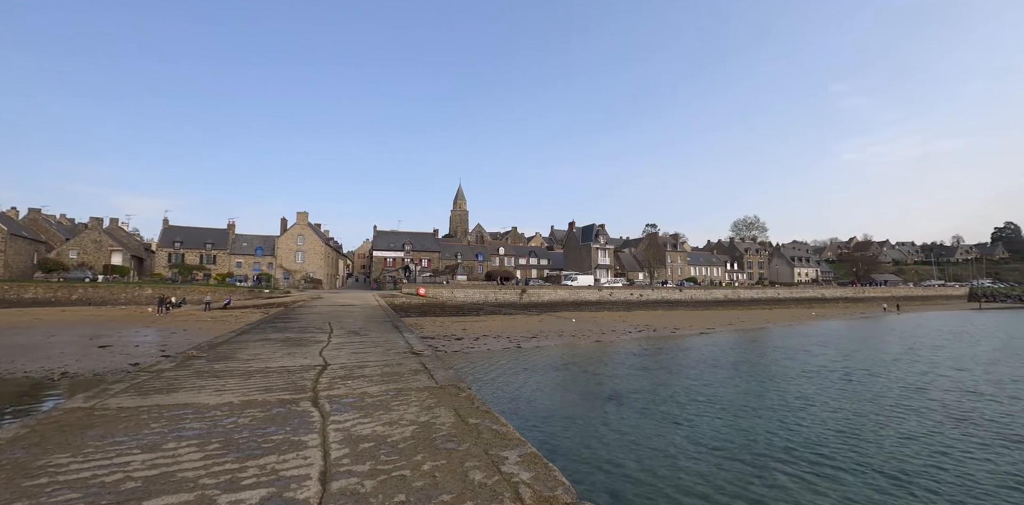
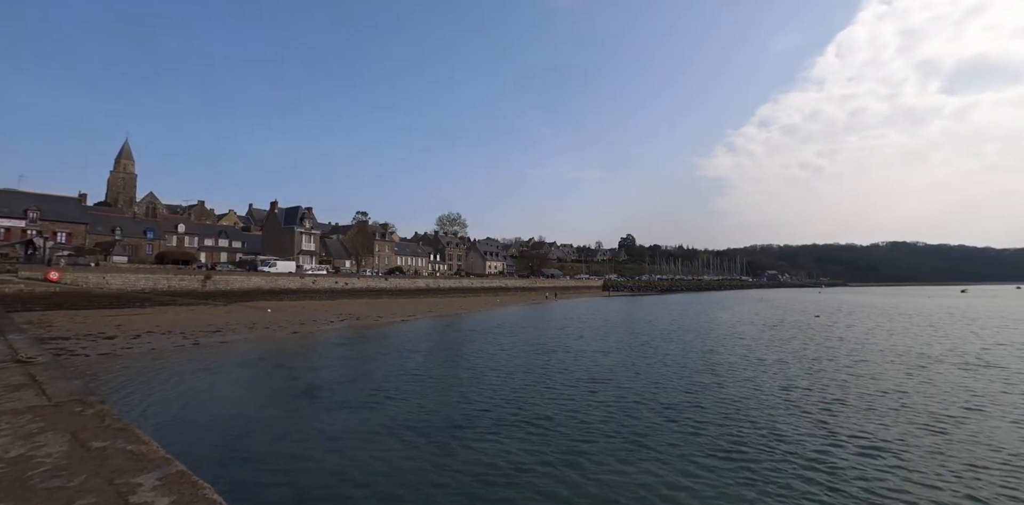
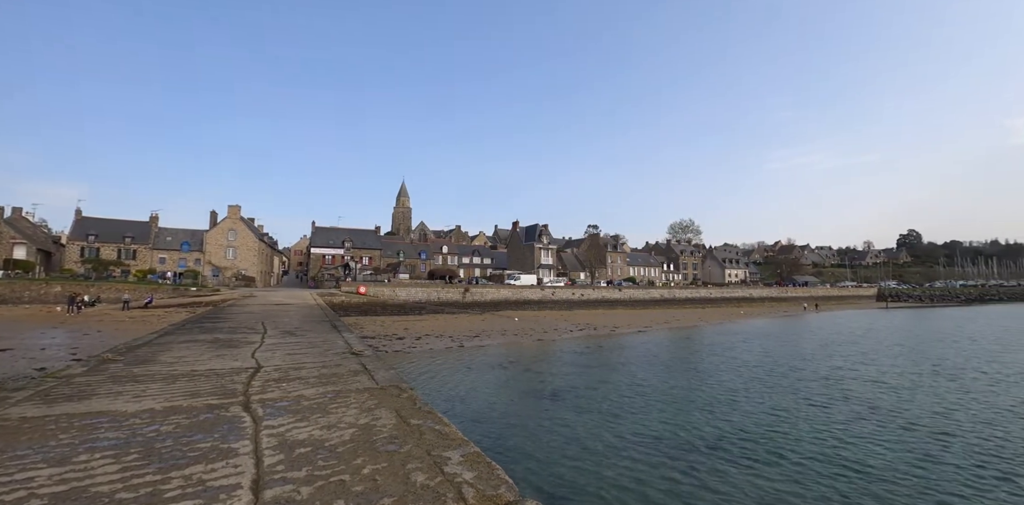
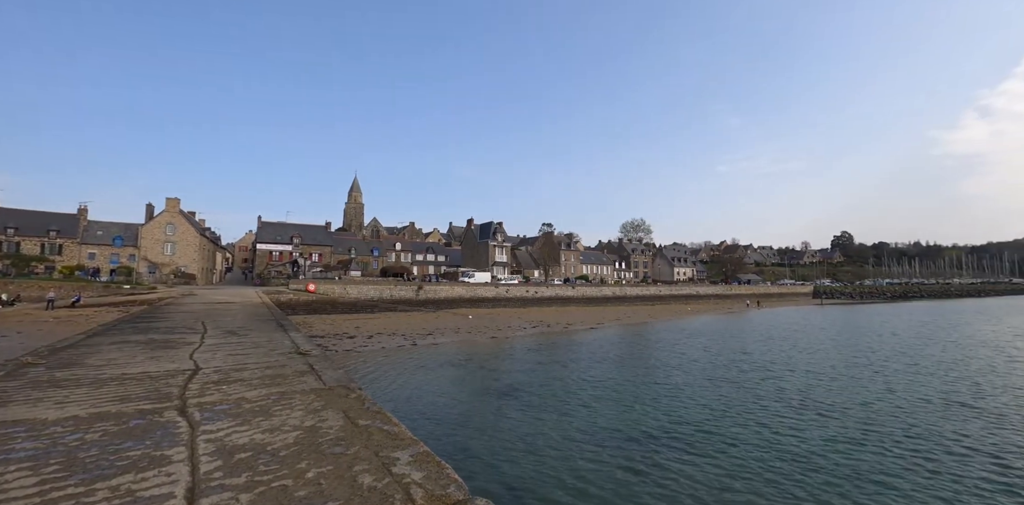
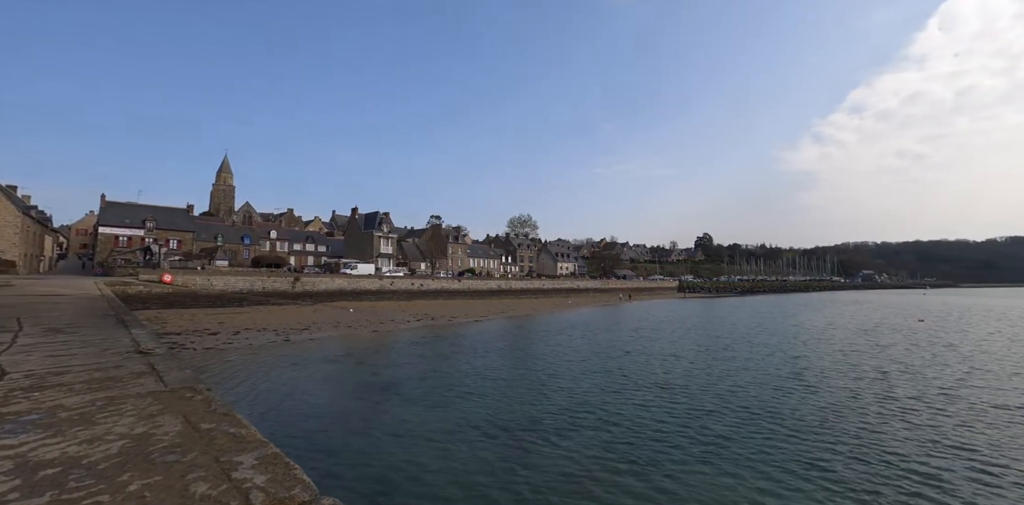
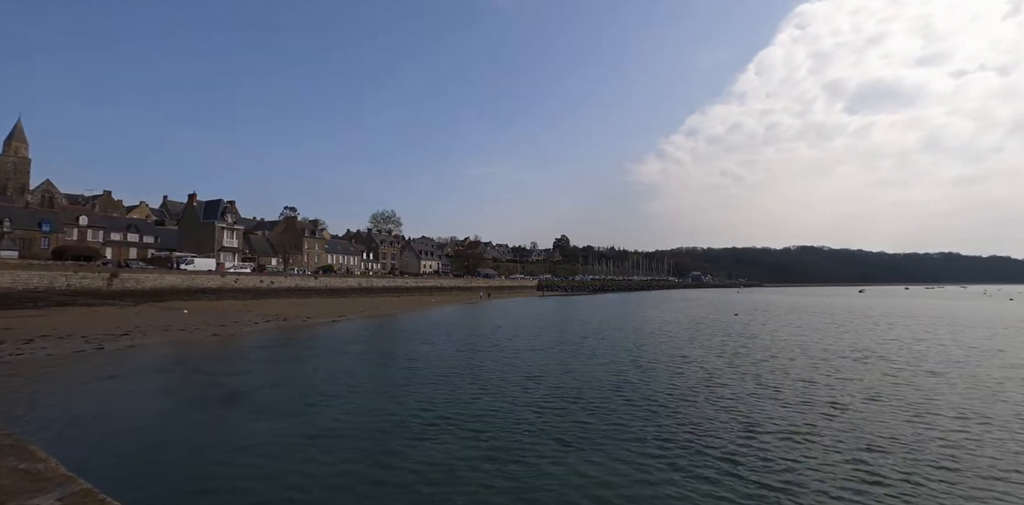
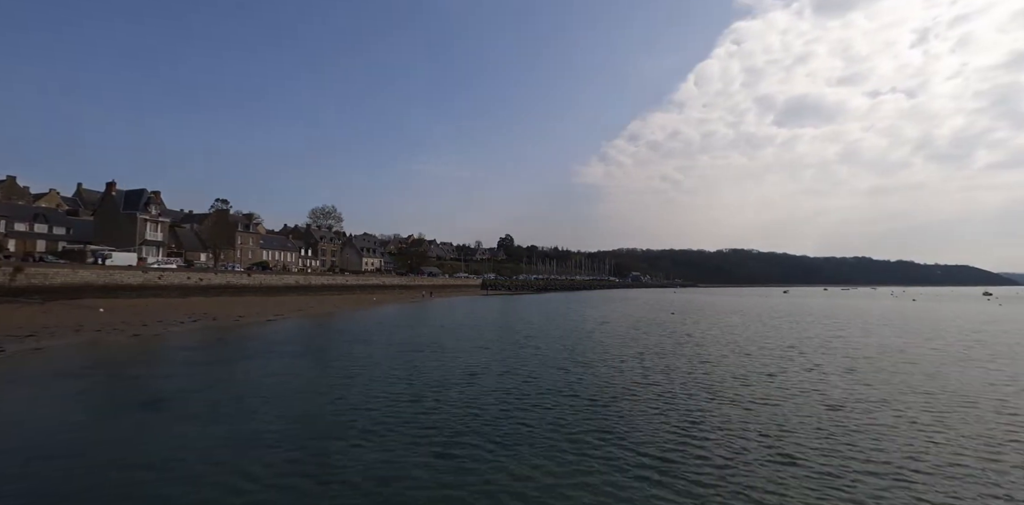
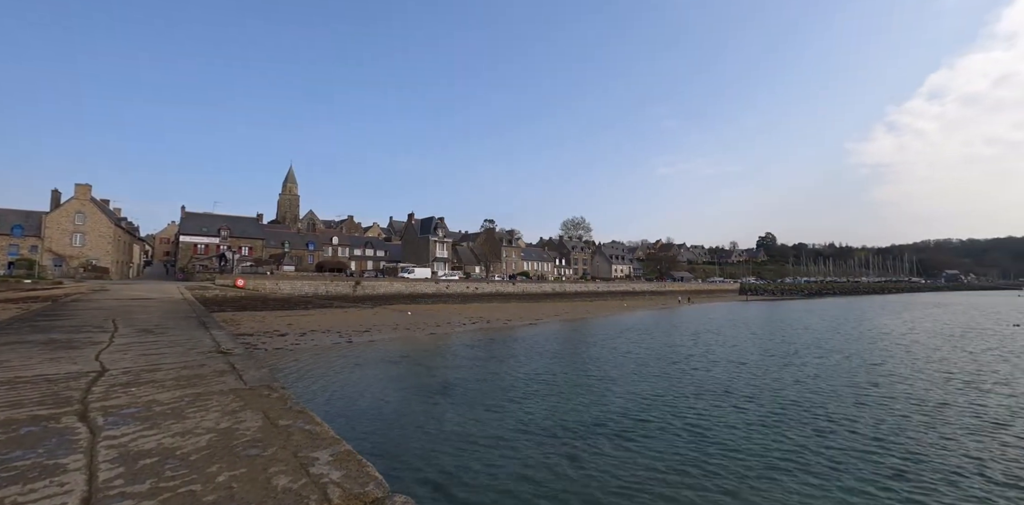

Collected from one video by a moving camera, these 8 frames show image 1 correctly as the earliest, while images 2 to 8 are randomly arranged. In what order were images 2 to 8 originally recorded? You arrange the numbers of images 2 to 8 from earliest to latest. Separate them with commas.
3, 4, 8, 5, 2, 6, 7
